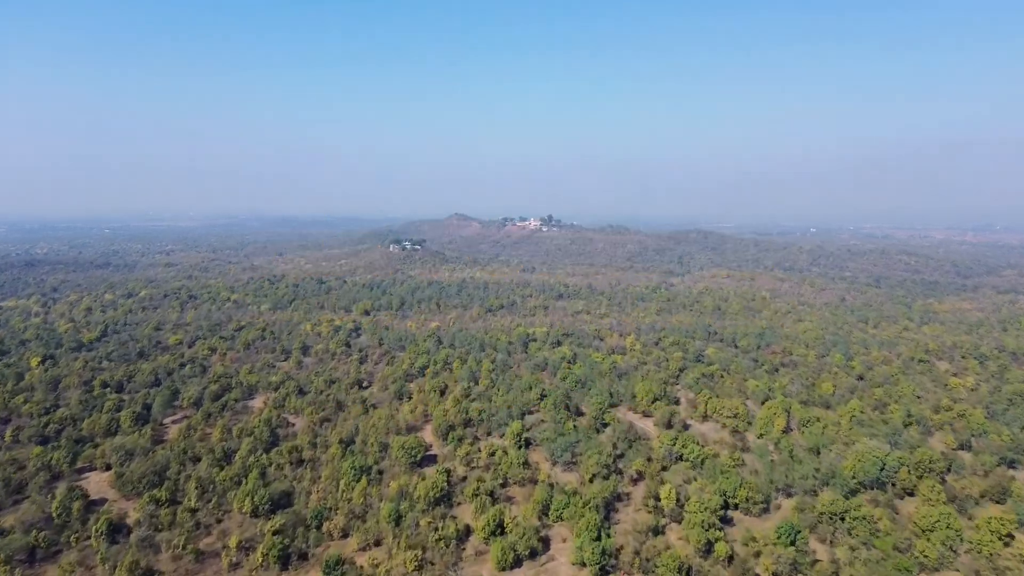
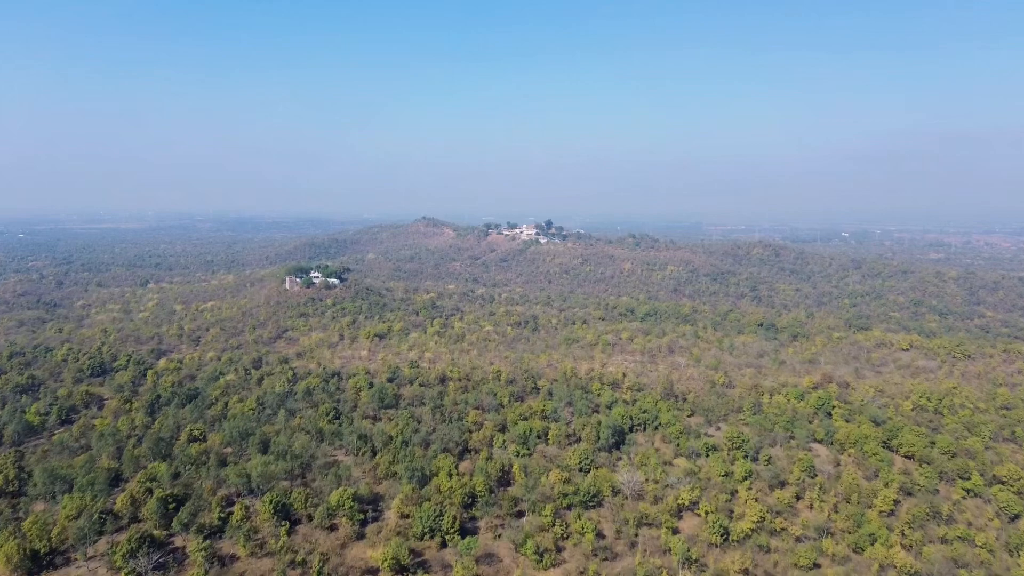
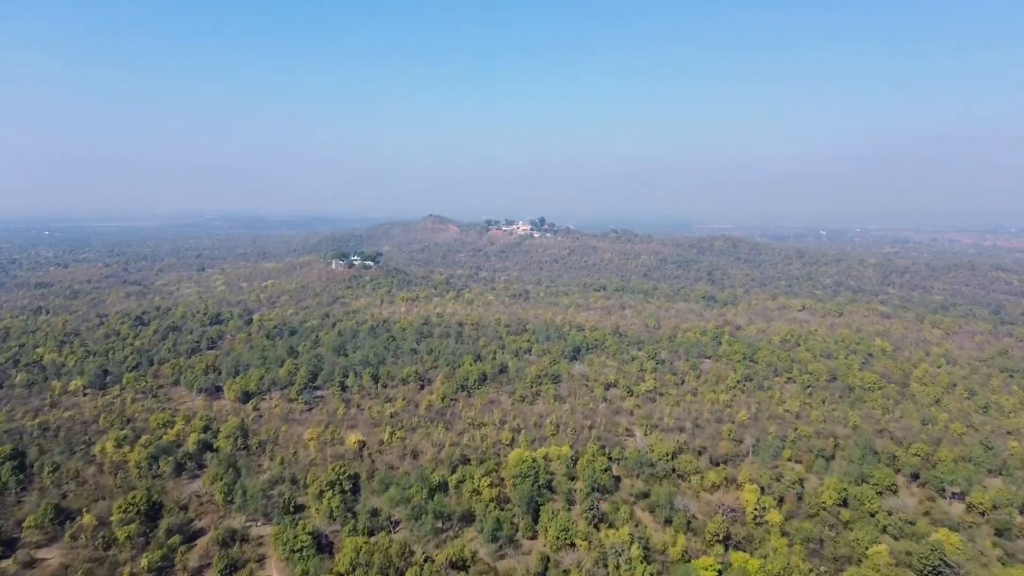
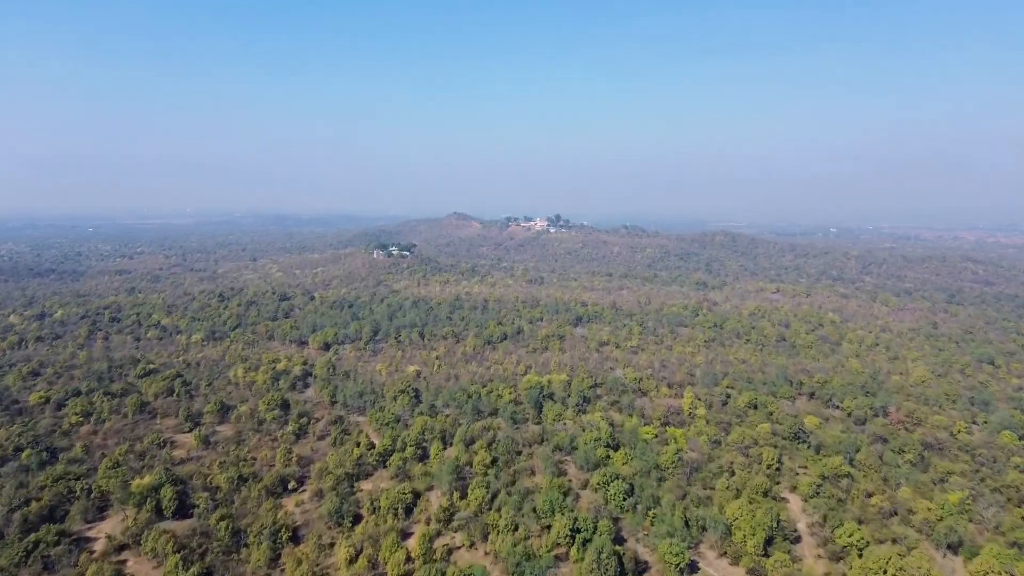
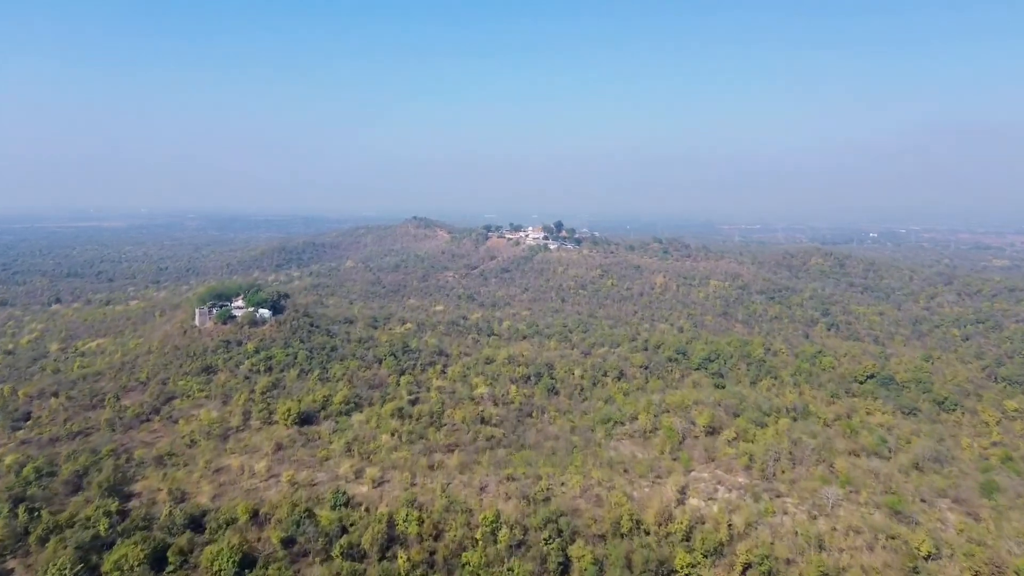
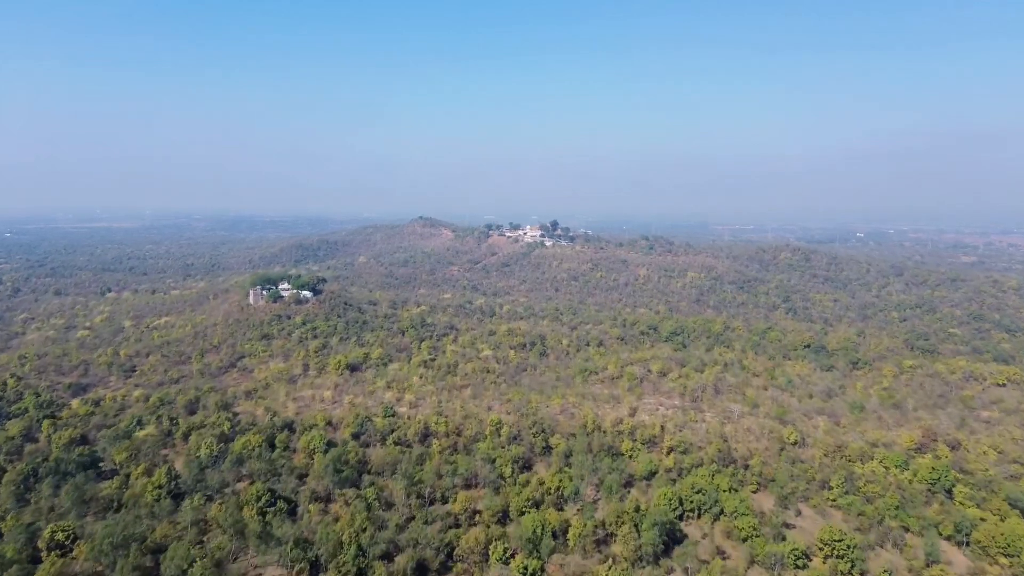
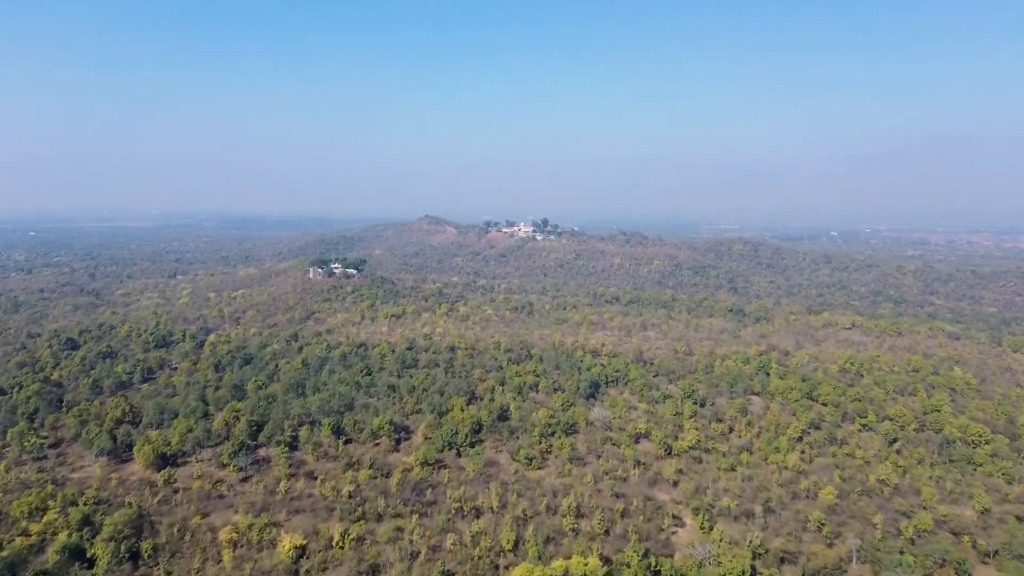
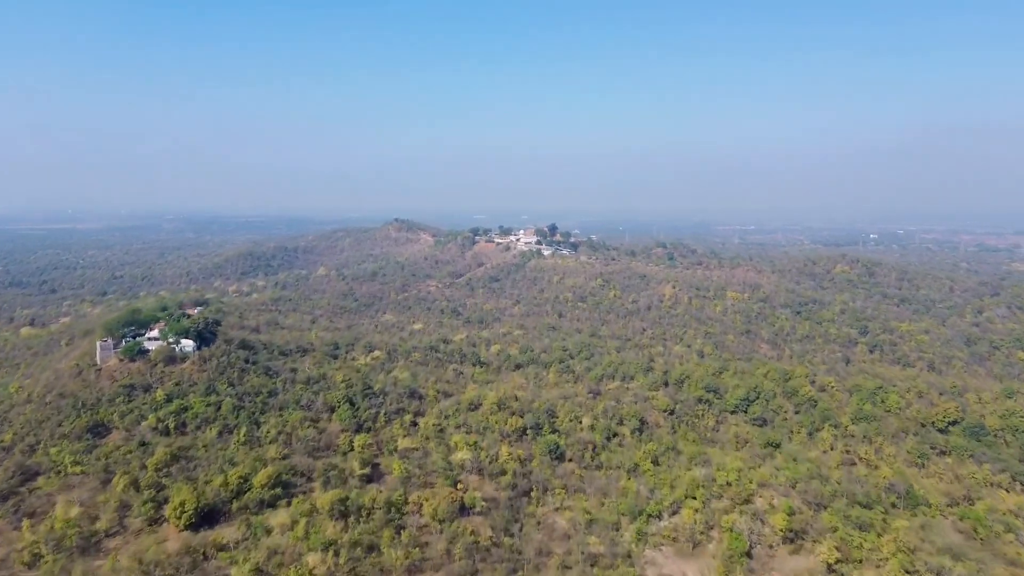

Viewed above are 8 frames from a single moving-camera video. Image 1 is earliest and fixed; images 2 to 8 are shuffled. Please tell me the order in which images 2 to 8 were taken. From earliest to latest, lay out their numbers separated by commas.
4, 3, 7, 2, 6, 5, 8
